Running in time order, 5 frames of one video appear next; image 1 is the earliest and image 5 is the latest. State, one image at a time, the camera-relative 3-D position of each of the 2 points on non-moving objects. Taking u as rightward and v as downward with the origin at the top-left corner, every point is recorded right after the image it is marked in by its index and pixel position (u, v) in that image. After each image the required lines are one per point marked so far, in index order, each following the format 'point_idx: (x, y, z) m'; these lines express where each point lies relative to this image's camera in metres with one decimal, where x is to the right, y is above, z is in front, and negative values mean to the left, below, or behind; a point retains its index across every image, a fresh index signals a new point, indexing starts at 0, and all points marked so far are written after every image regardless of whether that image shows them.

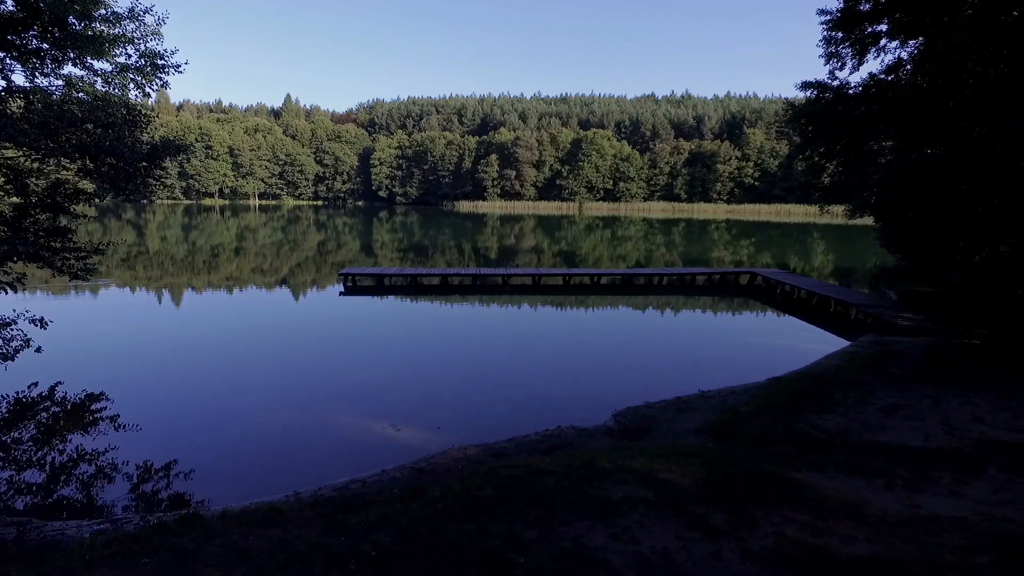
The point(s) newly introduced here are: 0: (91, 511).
0: (-3.1, -1.6, +4.8) m
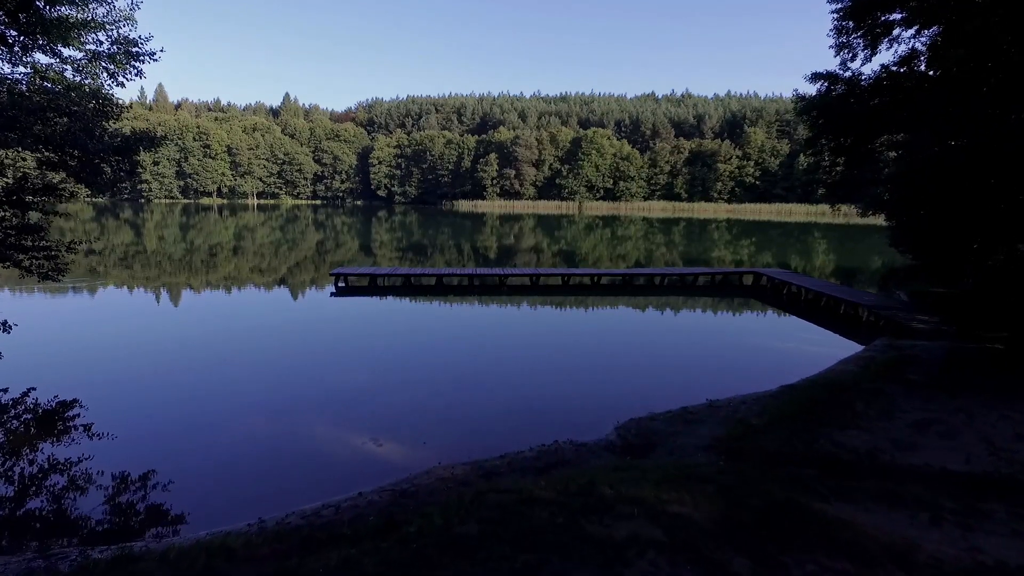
0: (-3.2, -1.6, +4.5) m
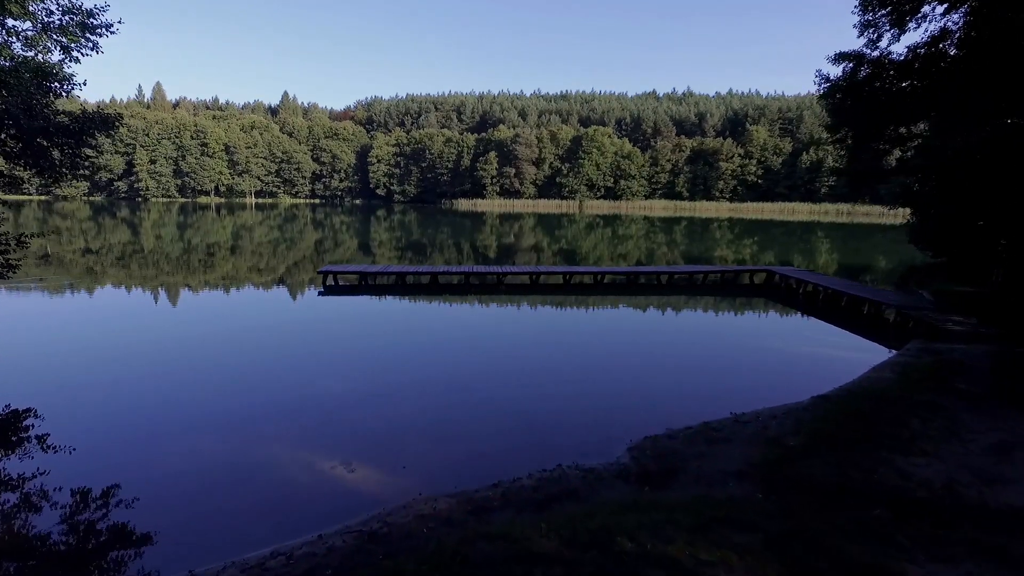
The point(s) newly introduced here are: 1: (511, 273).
0: (-3.2, -1.6, +4.1) m
1: (0.0, +0.4, +17.2) m
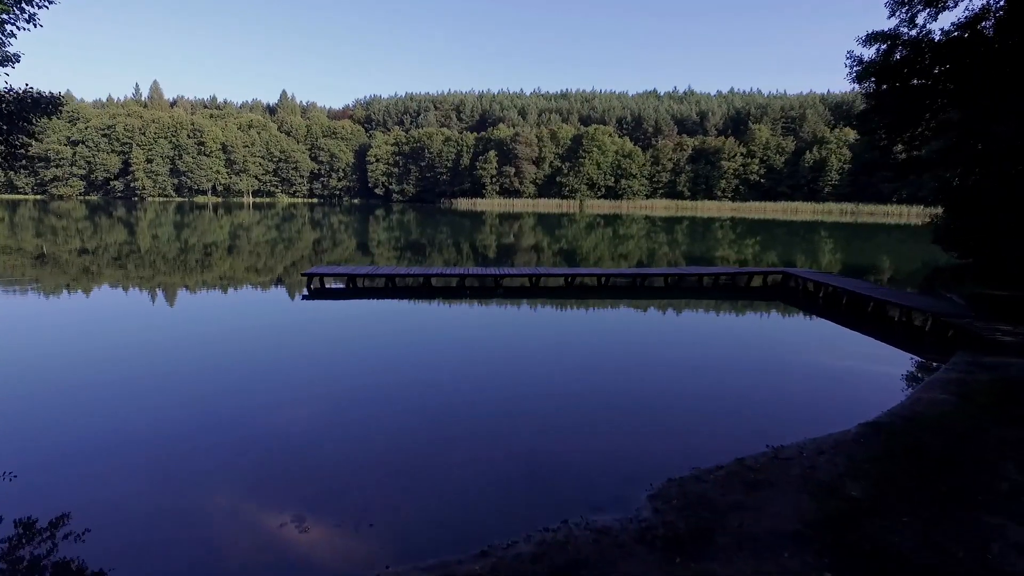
0: (-3.2, -1.7, +3.6) m
1: (0.0, +0.3, +16.7) m
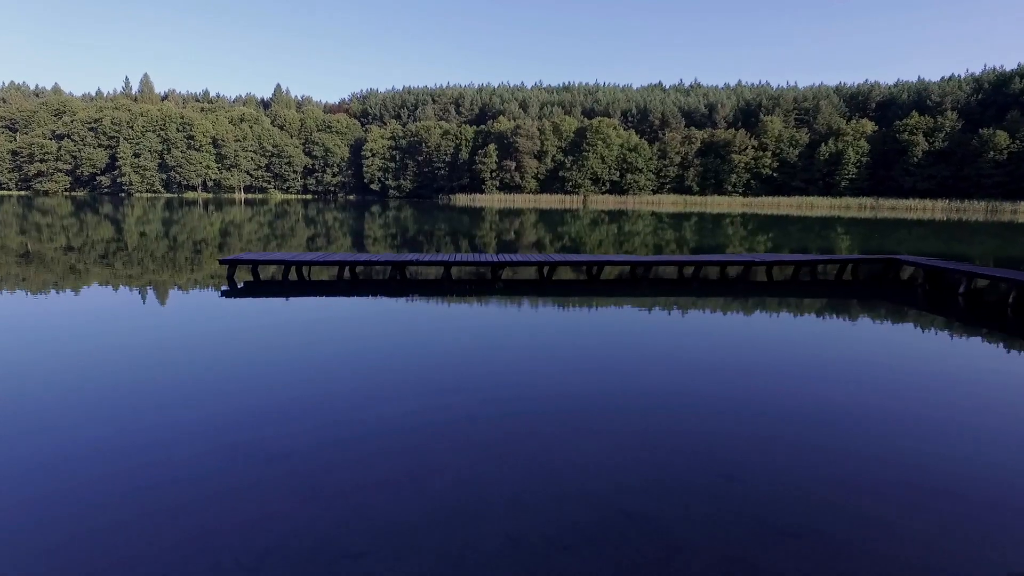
0: (-3.2, -1.6, +1.8) m
1: (0.0, +0.4, +14.9) m
